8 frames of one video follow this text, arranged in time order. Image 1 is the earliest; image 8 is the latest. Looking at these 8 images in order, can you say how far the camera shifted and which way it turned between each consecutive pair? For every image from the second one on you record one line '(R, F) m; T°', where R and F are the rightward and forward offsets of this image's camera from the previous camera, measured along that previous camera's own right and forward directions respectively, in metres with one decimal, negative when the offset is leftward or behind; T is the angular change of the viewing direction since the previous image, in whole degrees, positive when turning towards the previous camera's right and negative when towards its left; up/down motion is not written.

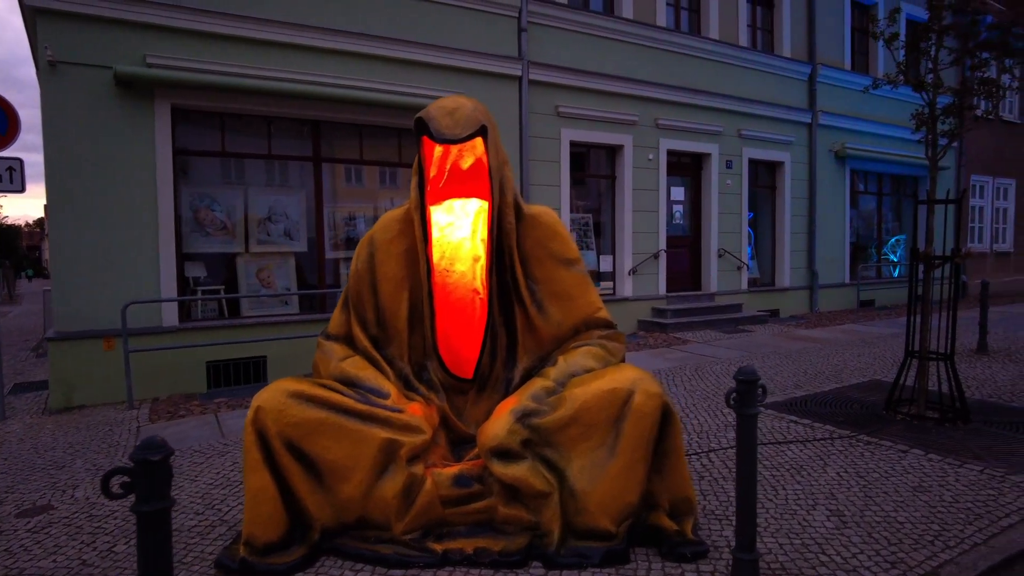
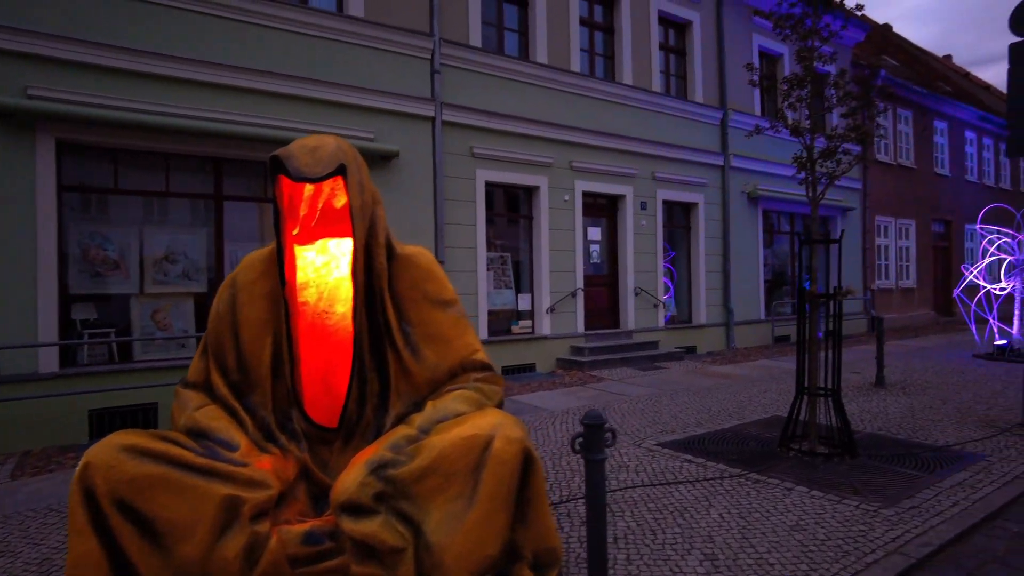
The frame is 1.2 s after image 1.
(+0.4, +0.1) m; +5°
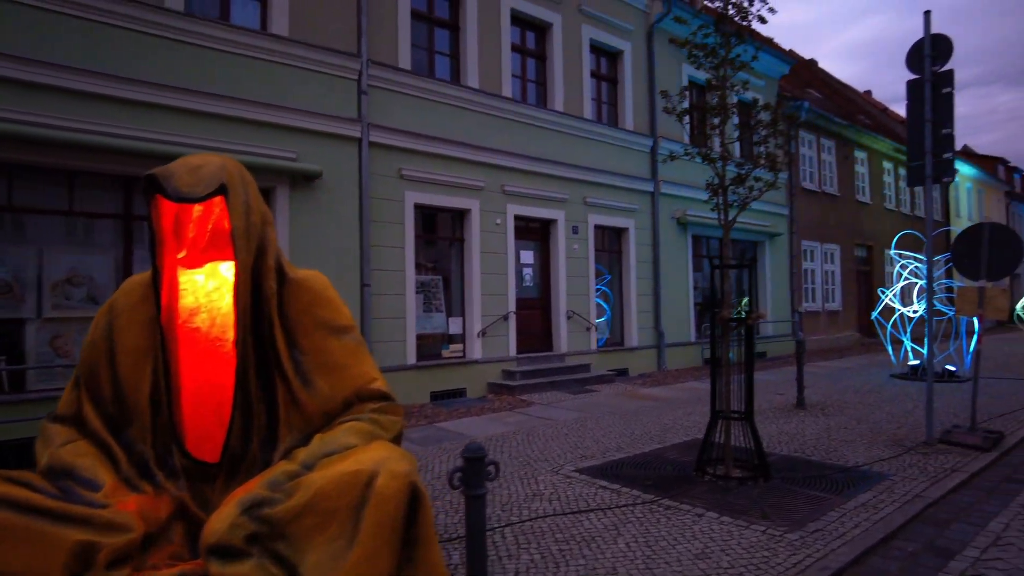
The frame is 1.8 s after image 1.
(+0.3, +0.1) m; +5°
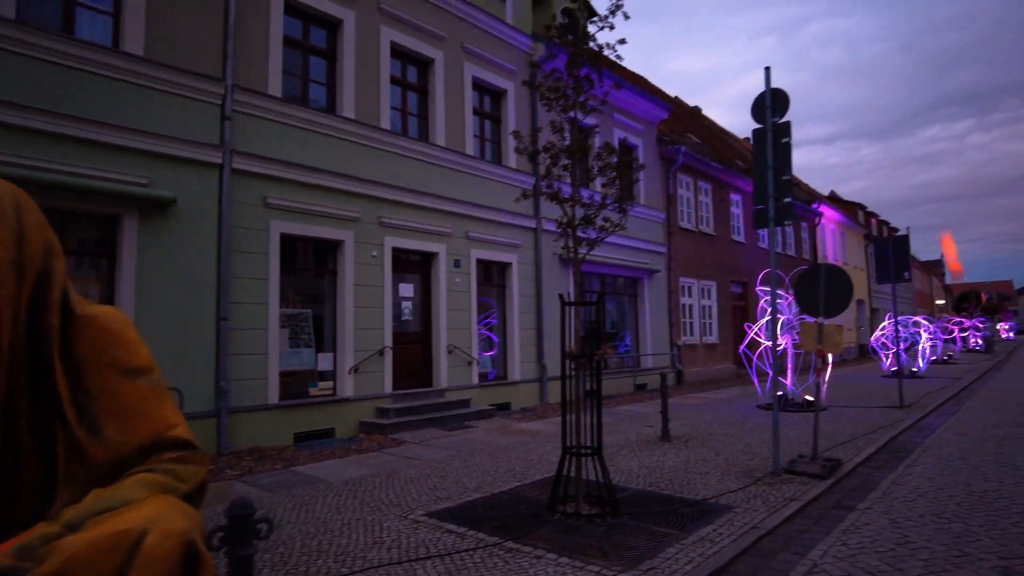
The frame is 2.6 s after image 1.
(+0.4, +0.1) m; +8°
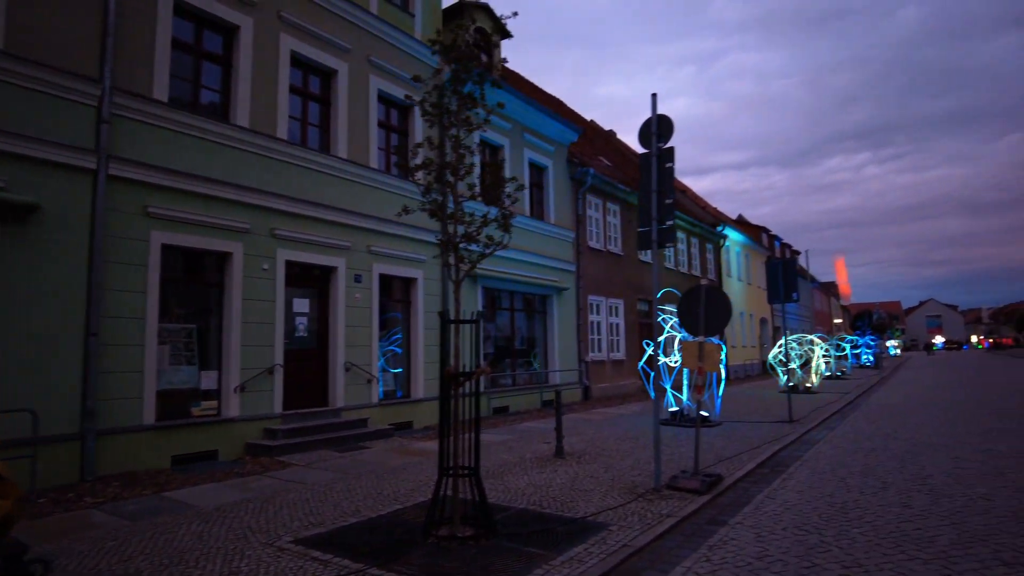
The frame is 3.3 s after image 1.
(+0.4, 0.0) m; +7°
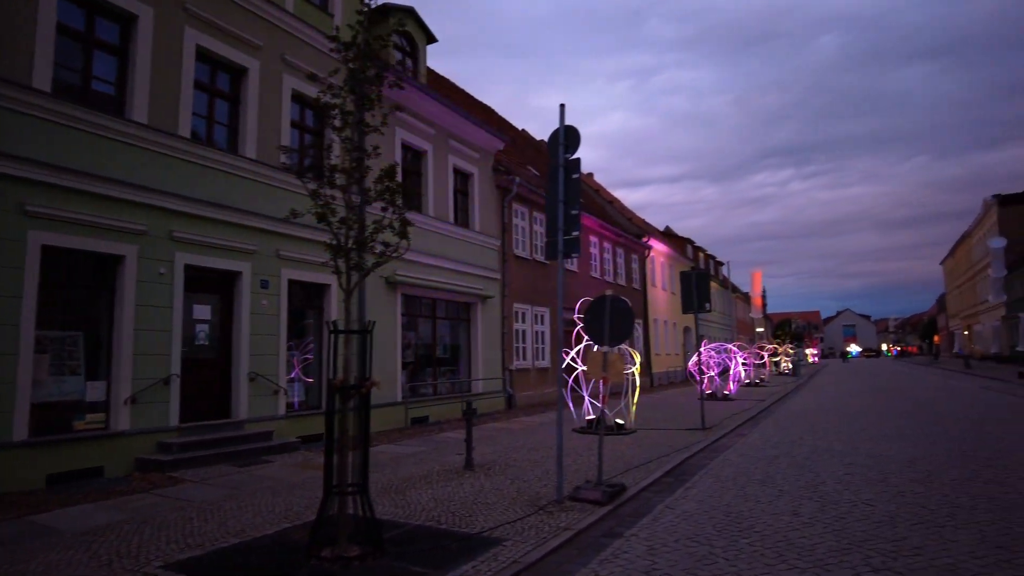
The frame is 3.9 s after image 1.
(+0.3, +0.1) m; +6°
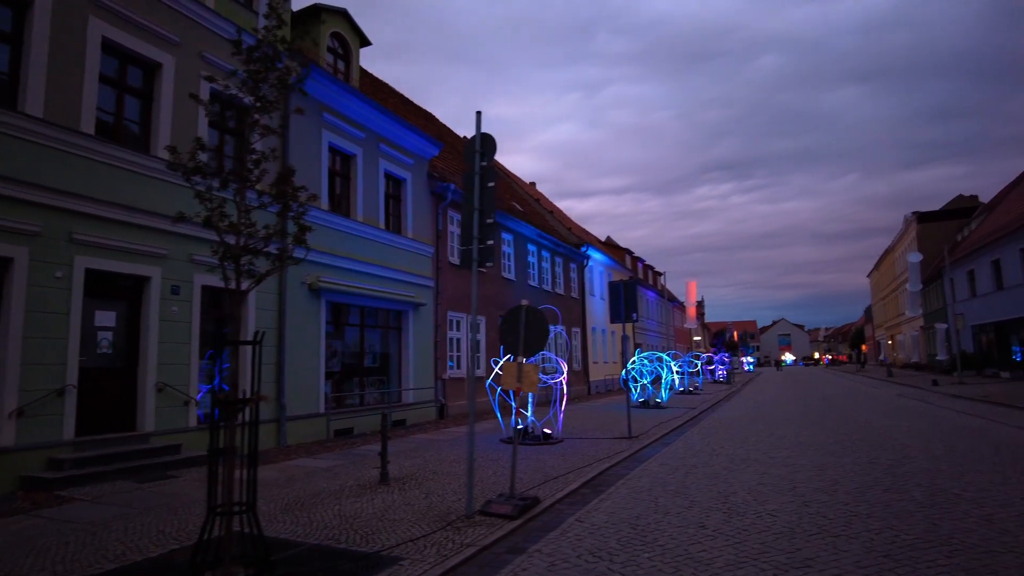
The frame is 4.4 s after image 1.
(+0.4, +0.1) m; +5°
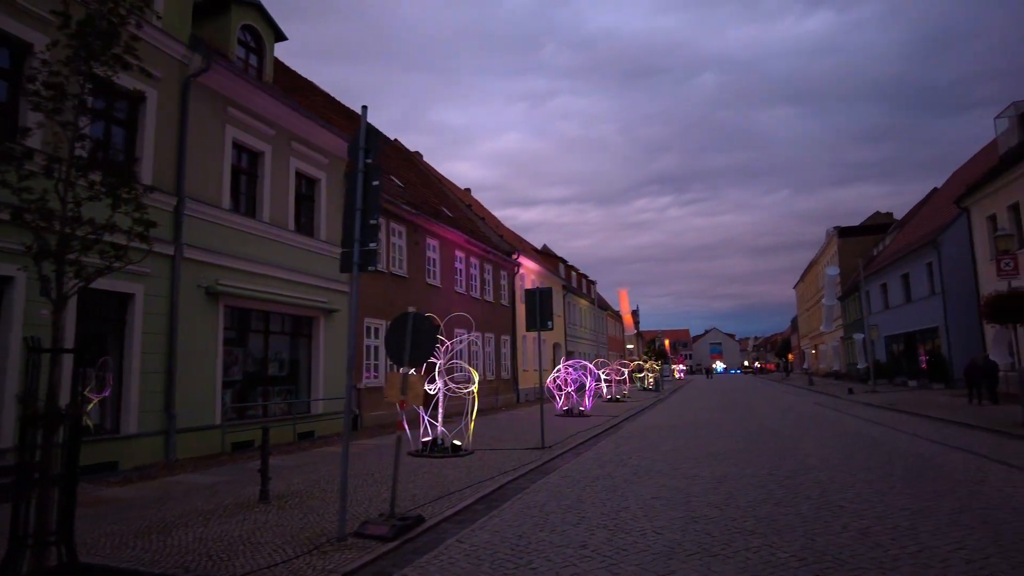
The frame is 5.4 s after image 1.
(+0.6, +0.3) m; +5°
